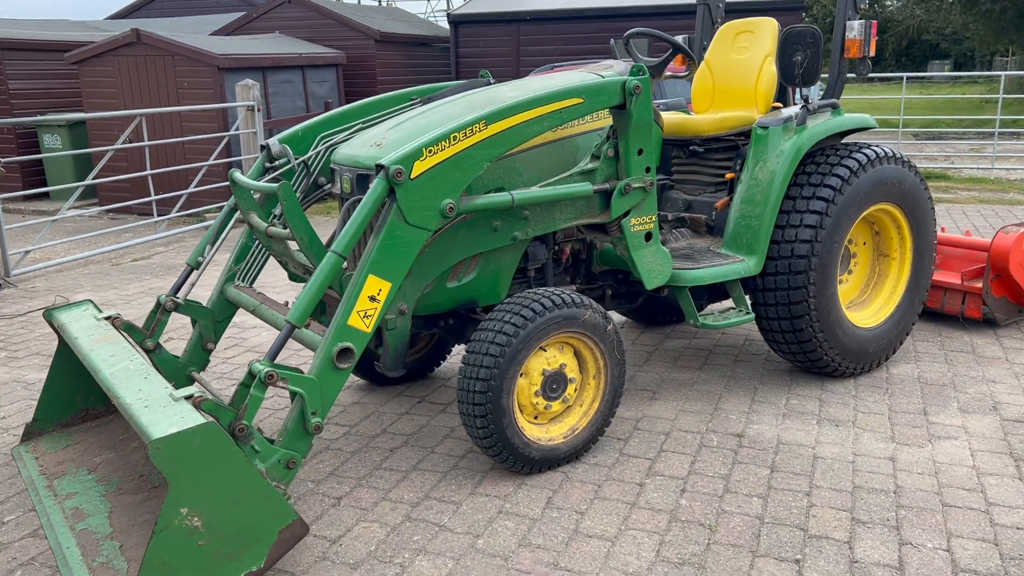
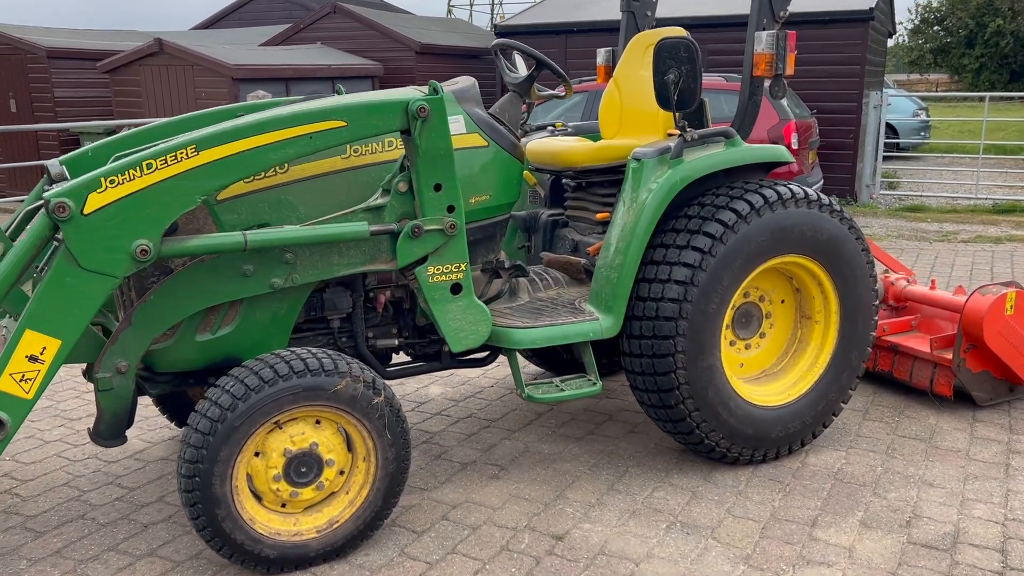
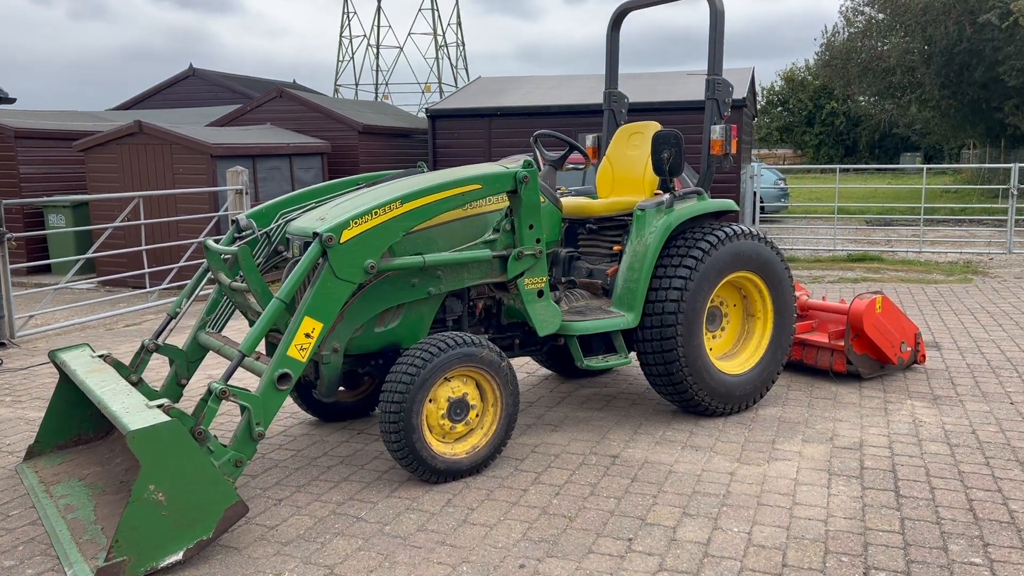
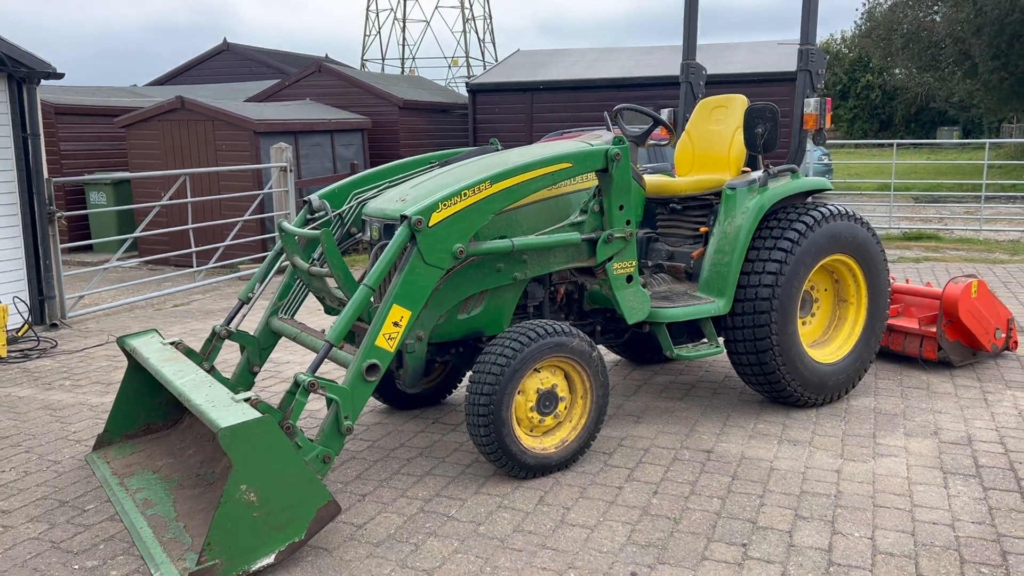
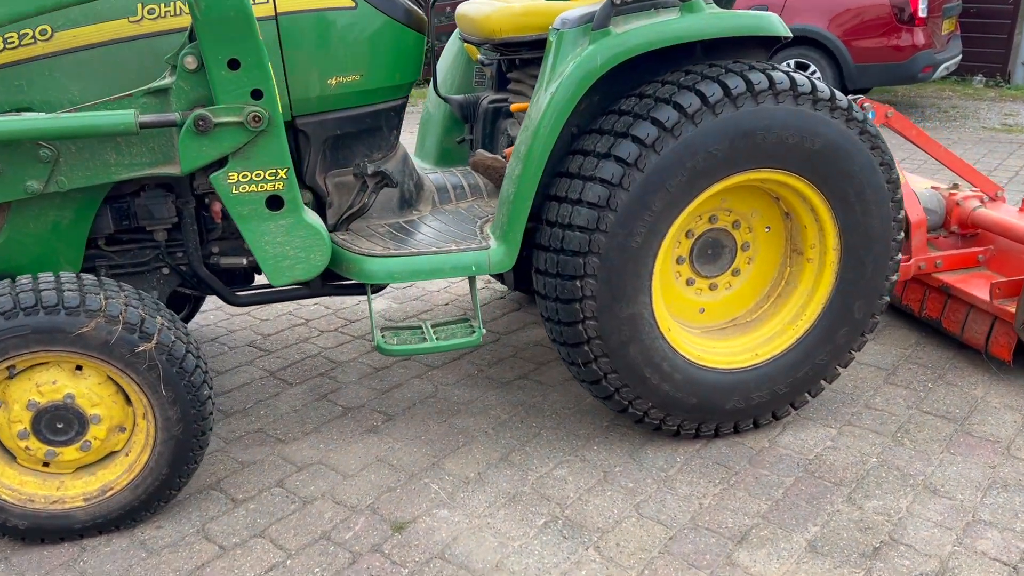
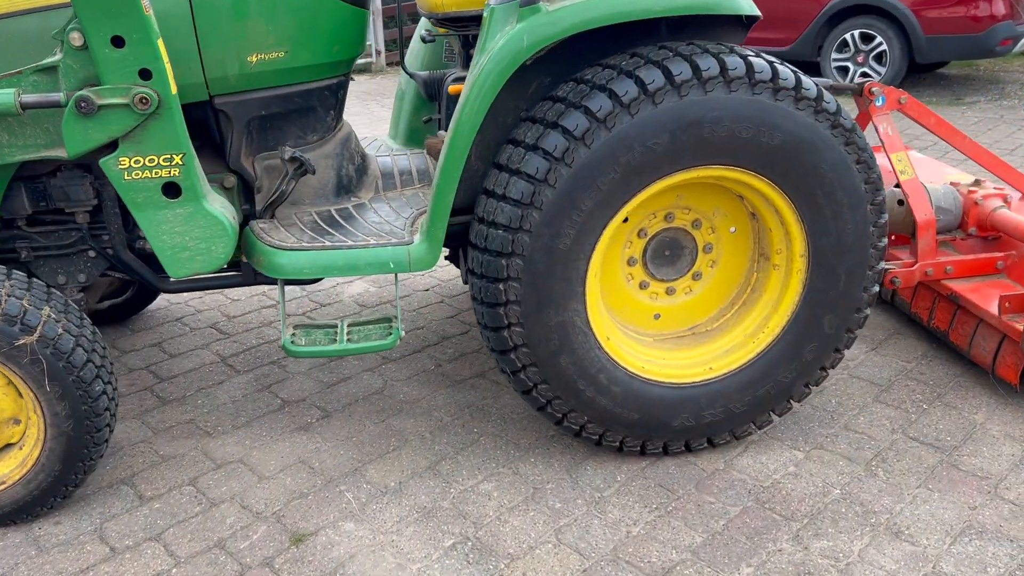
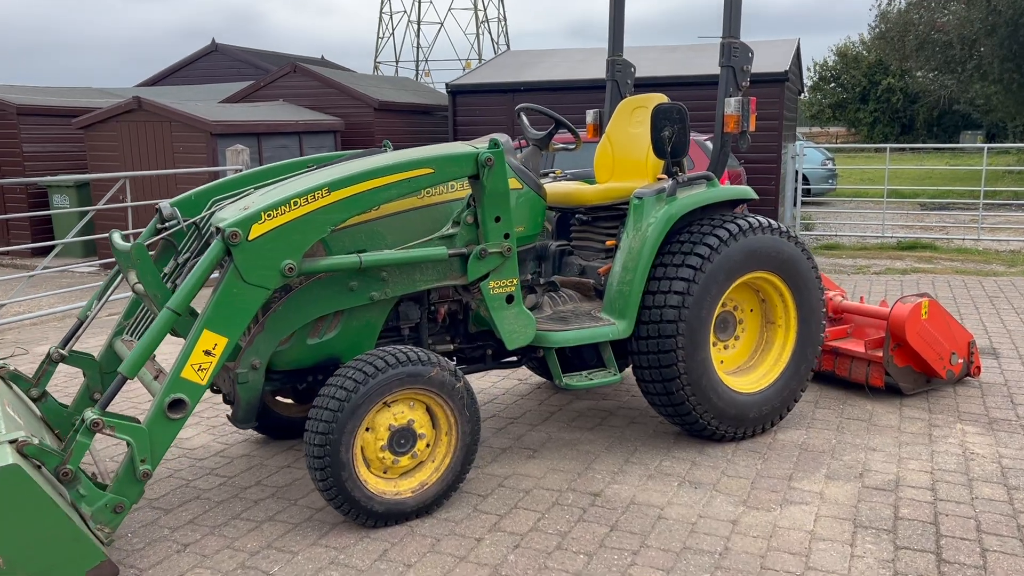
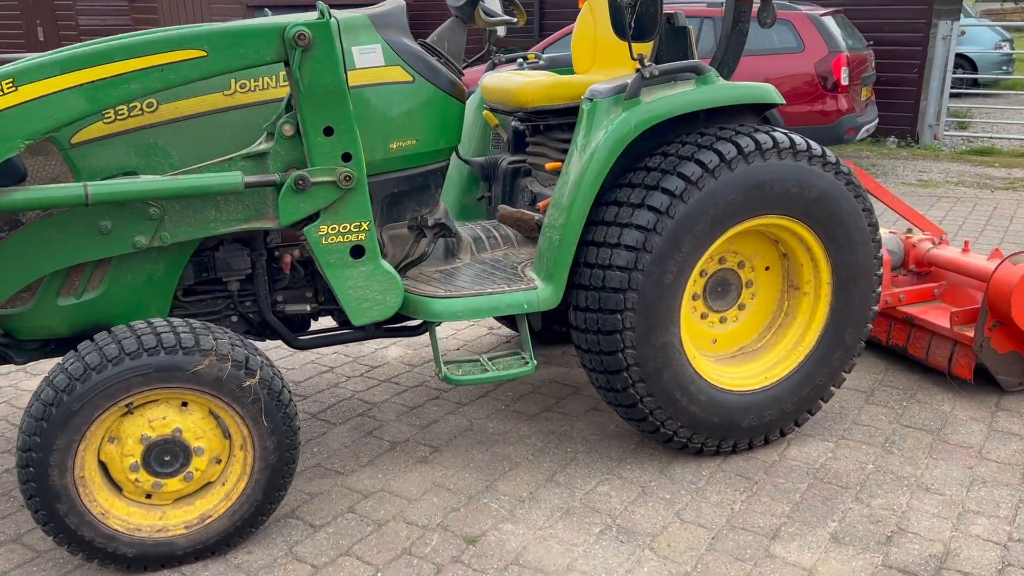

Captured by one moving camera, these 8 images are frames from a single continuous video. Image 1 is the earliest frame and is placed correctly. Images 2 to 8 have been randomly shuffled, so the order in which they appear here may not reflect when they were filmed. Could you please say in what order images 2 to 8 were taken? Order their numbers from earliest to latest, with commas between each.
4, 3, 7, 2, 8, 5, 6
